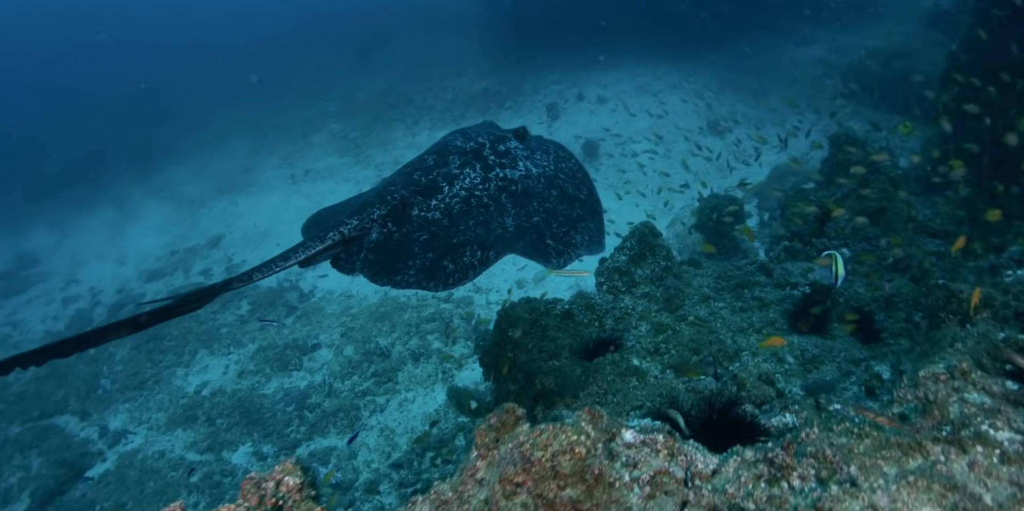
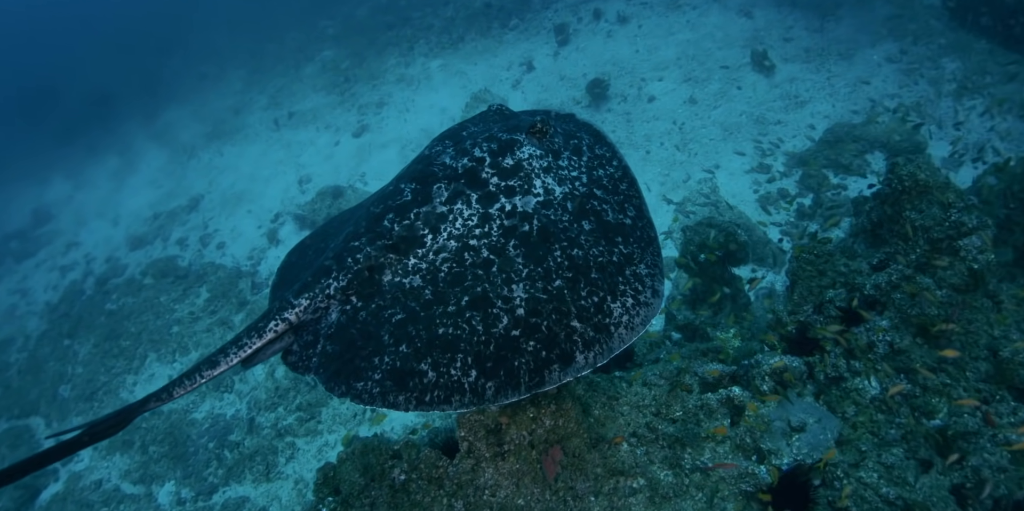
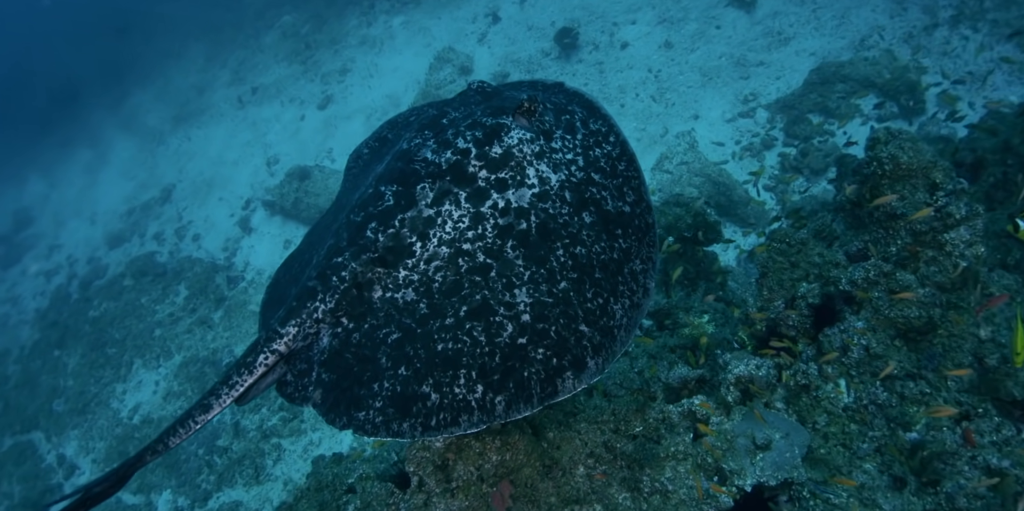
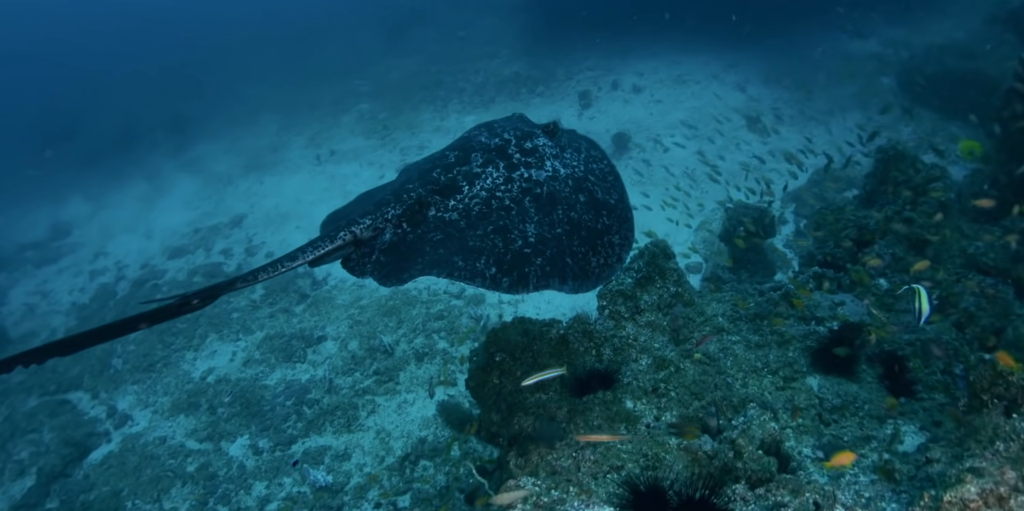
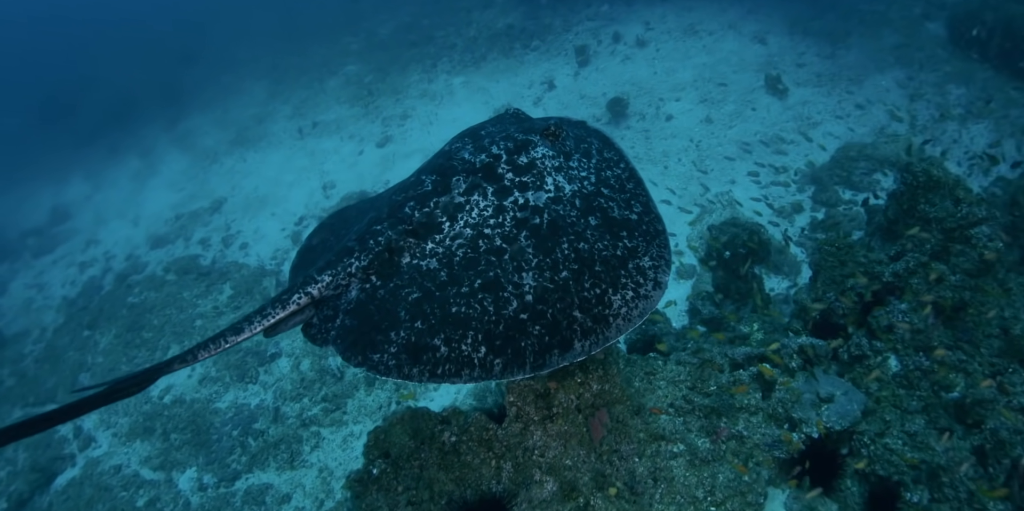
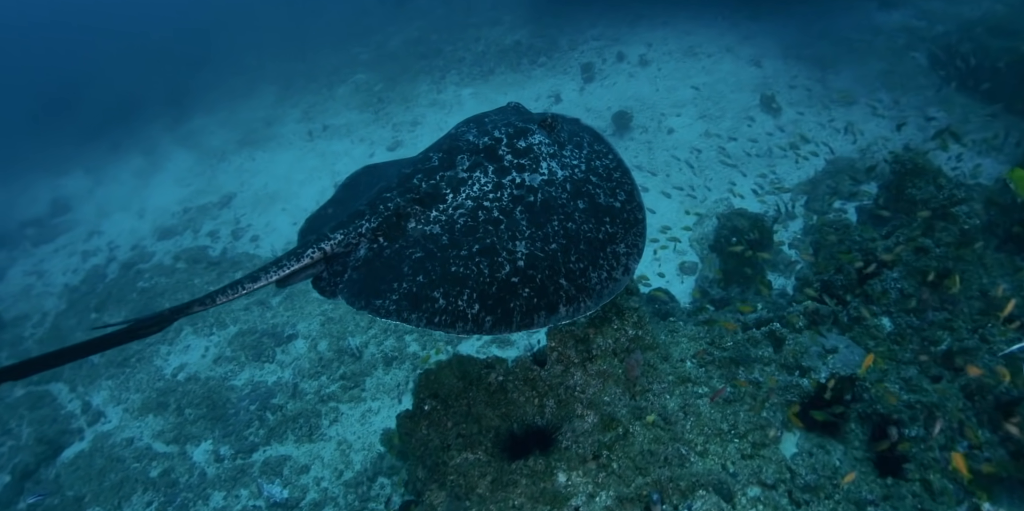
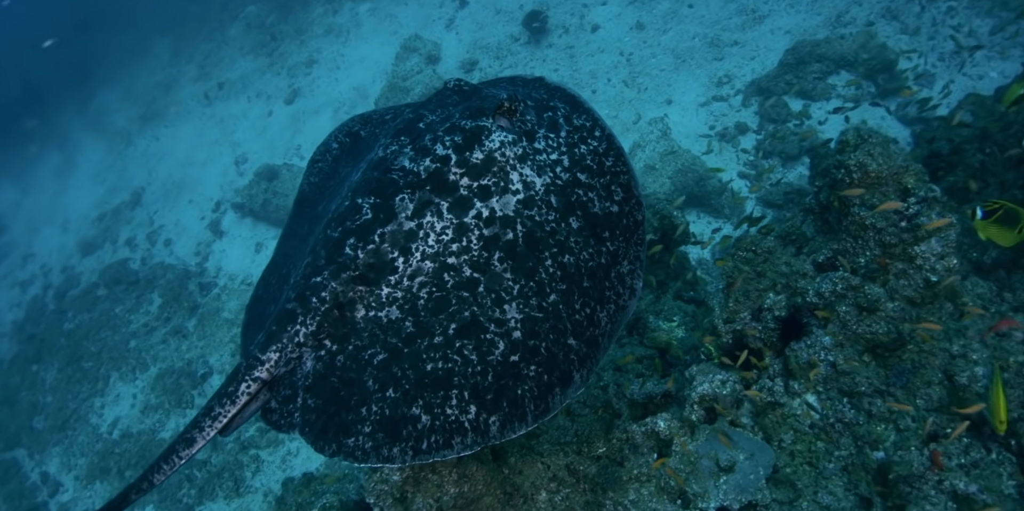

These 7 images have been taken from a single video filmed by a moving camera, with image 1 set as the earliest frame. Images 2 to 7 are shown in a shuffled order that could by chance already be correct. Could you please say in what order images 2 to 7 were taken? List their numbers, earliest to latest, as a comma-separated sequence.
4, 6, 5, 2, 3, 7
